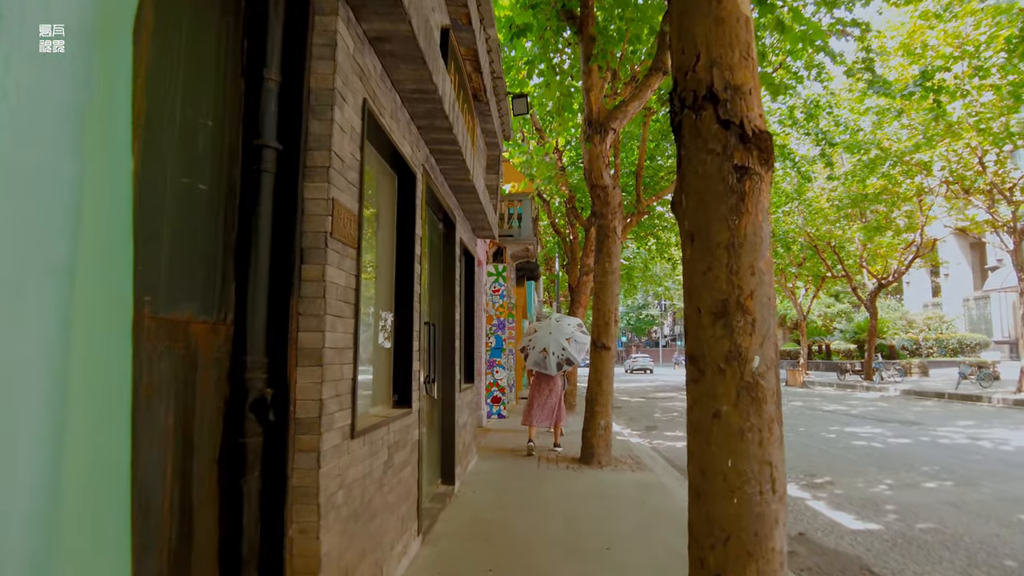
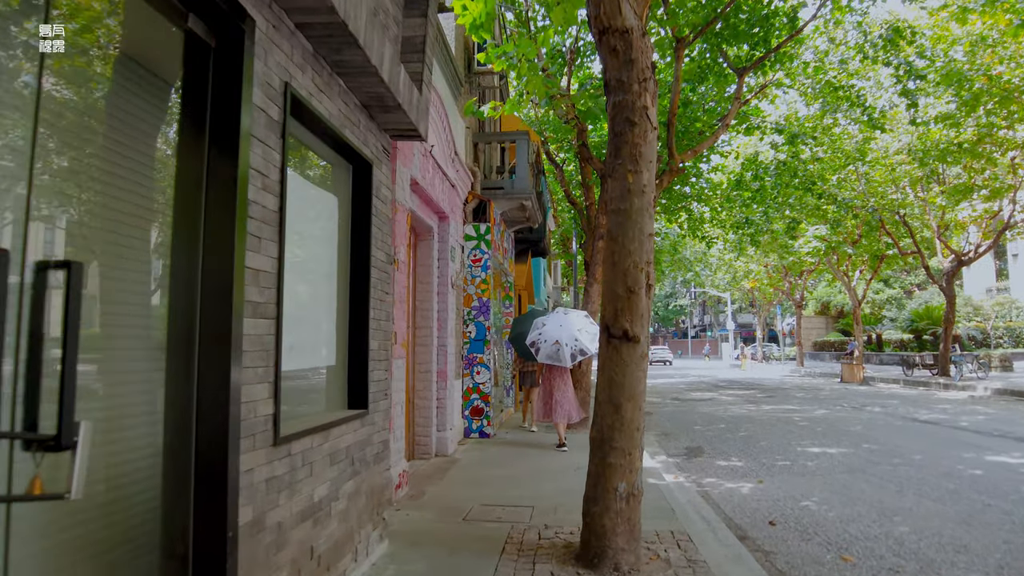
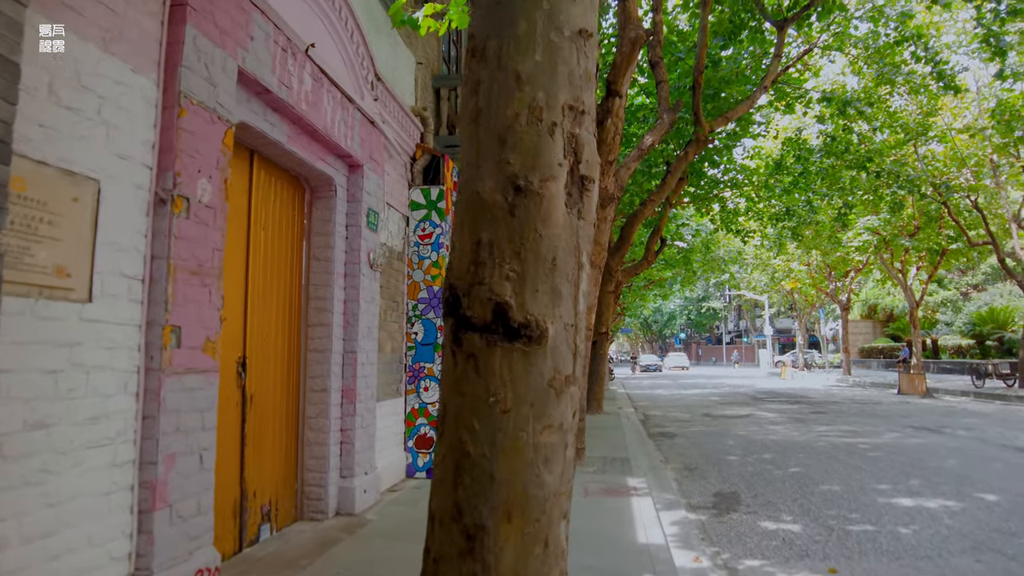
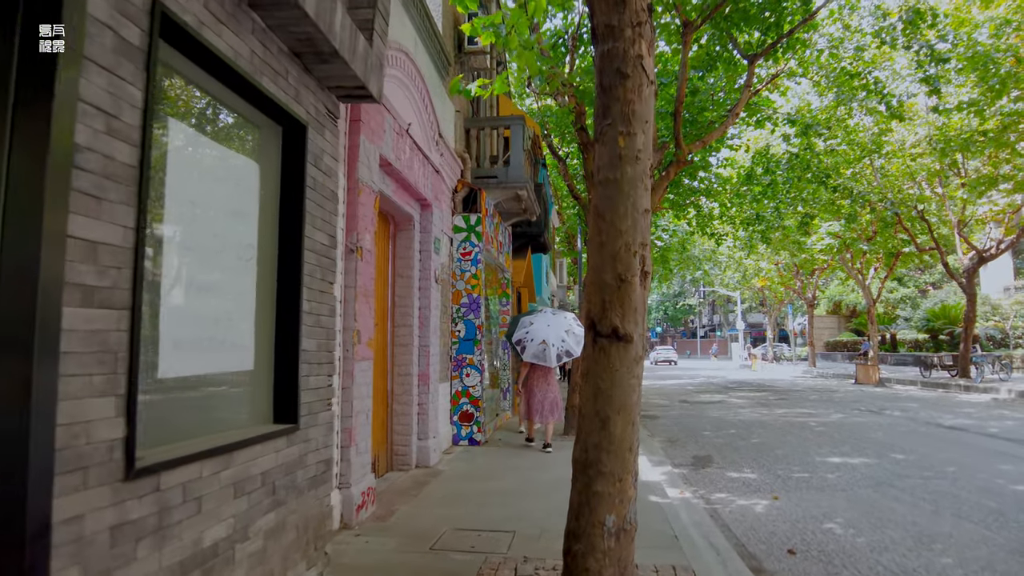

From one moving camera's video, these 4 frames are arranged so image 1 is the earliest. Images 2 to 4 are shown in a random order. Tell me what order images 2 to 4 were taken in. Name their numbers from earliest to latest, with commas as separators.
2, 4, 3
